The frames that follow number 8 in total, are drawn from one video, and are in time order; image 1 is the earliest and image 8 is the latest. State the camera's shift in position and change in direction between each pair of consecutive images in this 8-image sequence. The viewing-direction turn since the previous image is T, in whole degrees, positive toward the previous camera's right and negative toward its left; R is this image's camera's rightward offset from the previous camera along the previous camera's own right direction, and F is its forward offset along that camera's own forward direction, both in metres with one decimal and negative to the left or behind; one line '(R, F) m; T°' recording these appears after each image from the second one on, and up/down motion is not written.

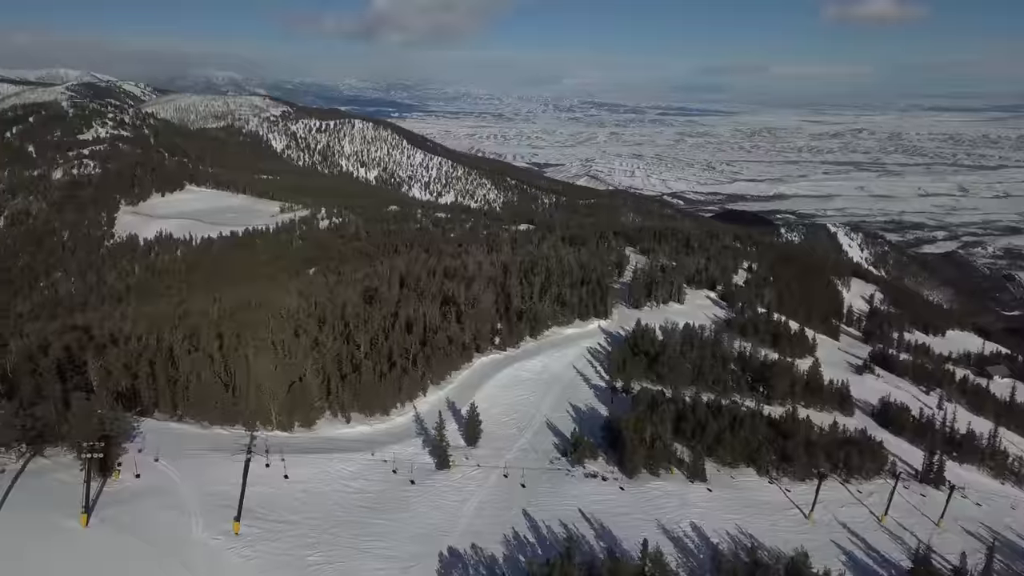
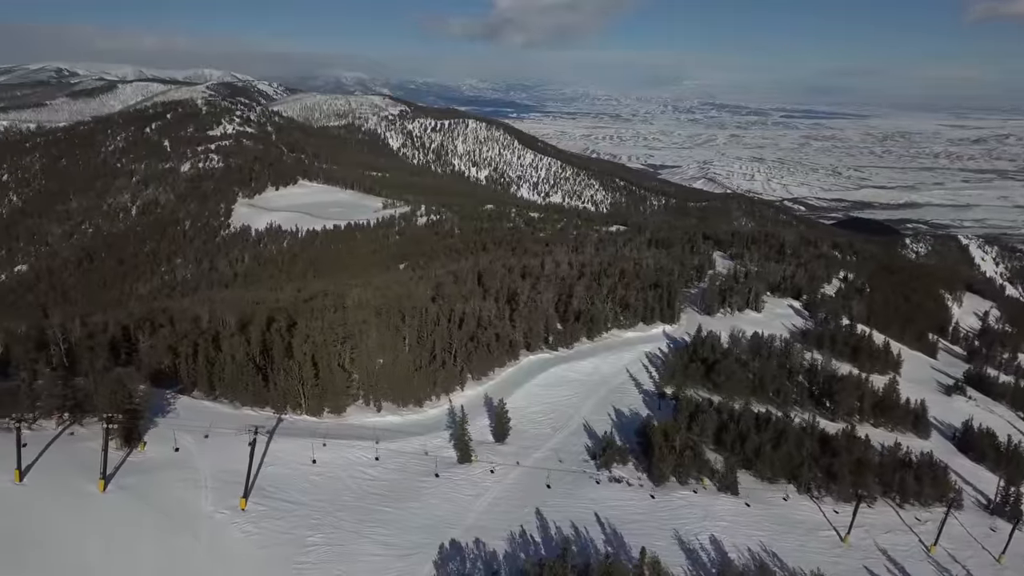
(+3.1, +0.2) m; -8°
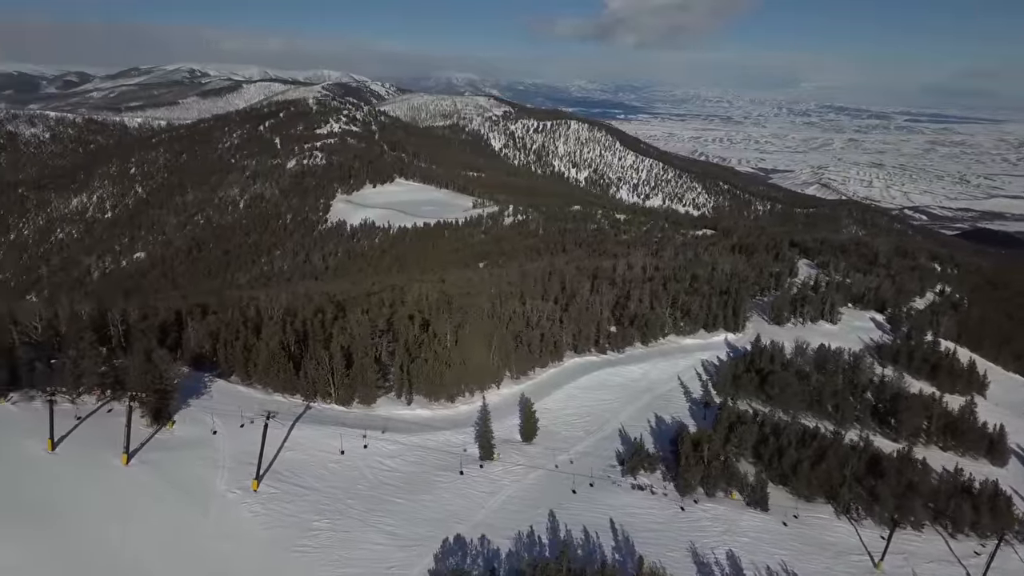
(+2.8, +0.2) m; -7°
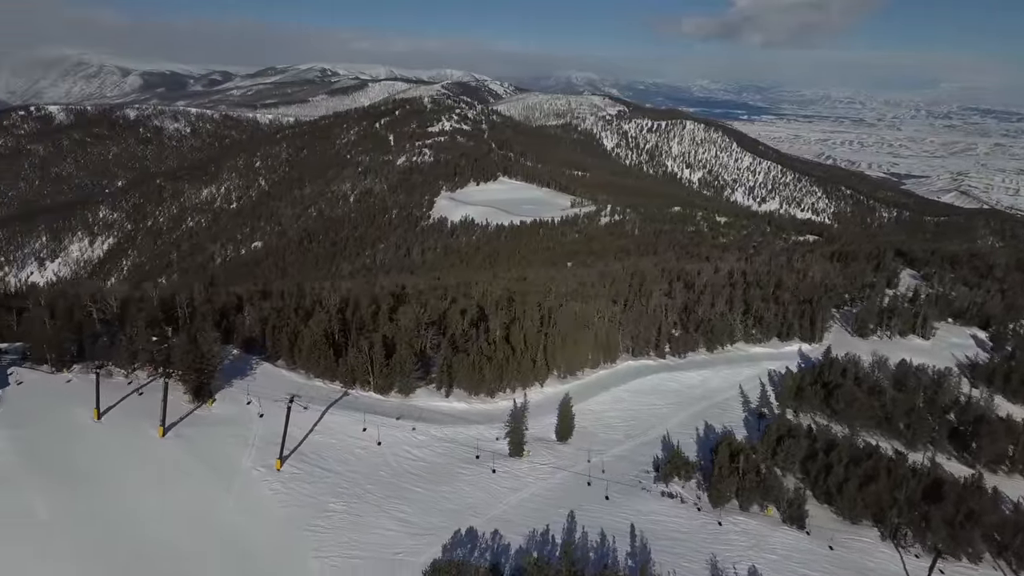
(+2.9, +0.1) m; -8°
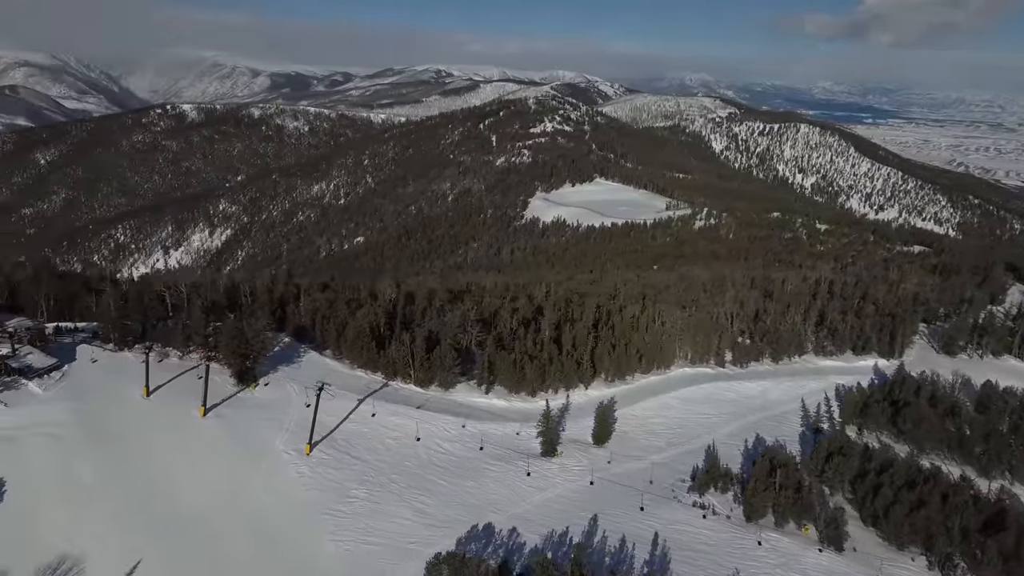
(+2.6, +0.1) m; -7°
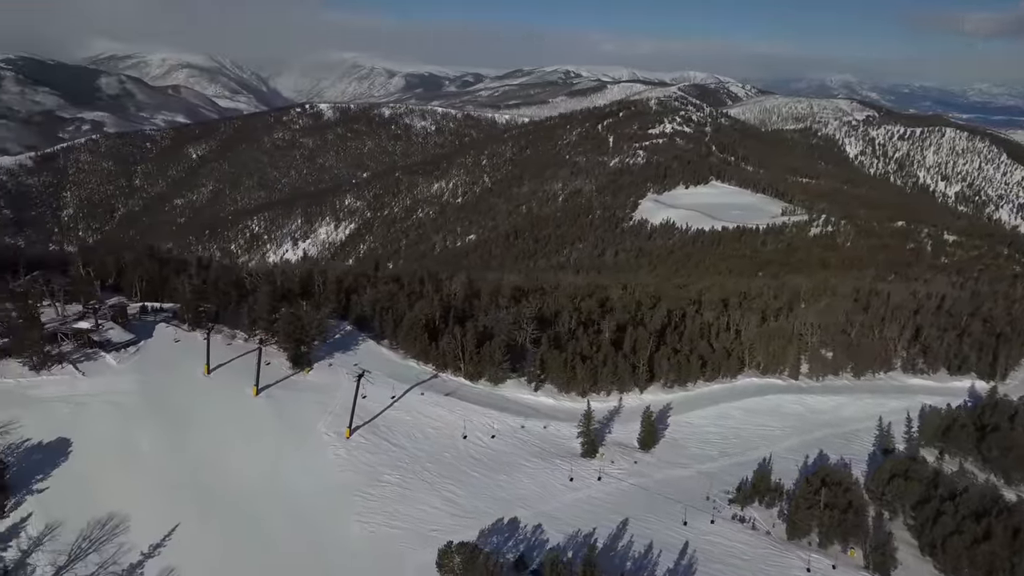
(+2.8, 0.0) m; -9°
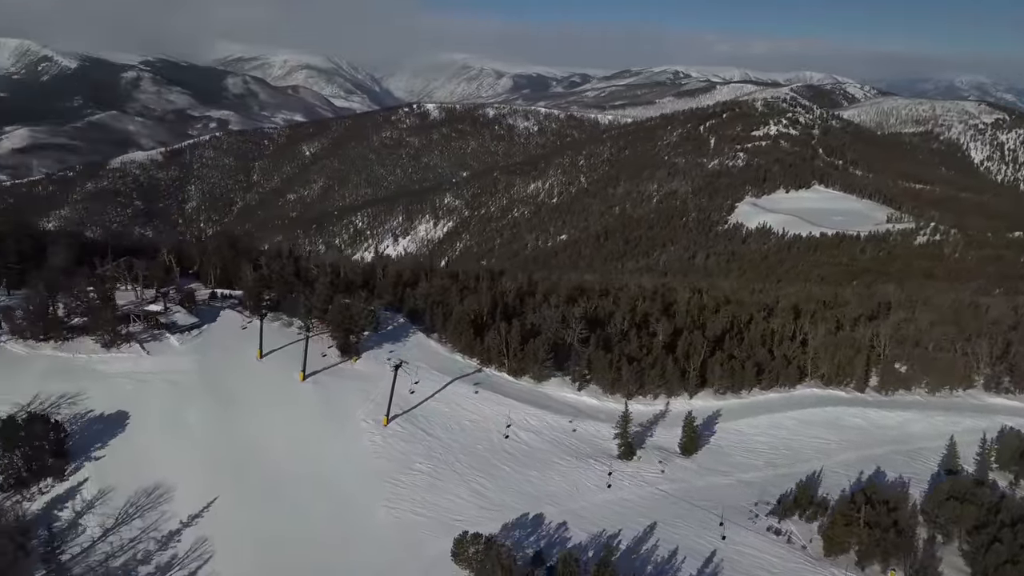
(+2.2, -0.1) m; -7°
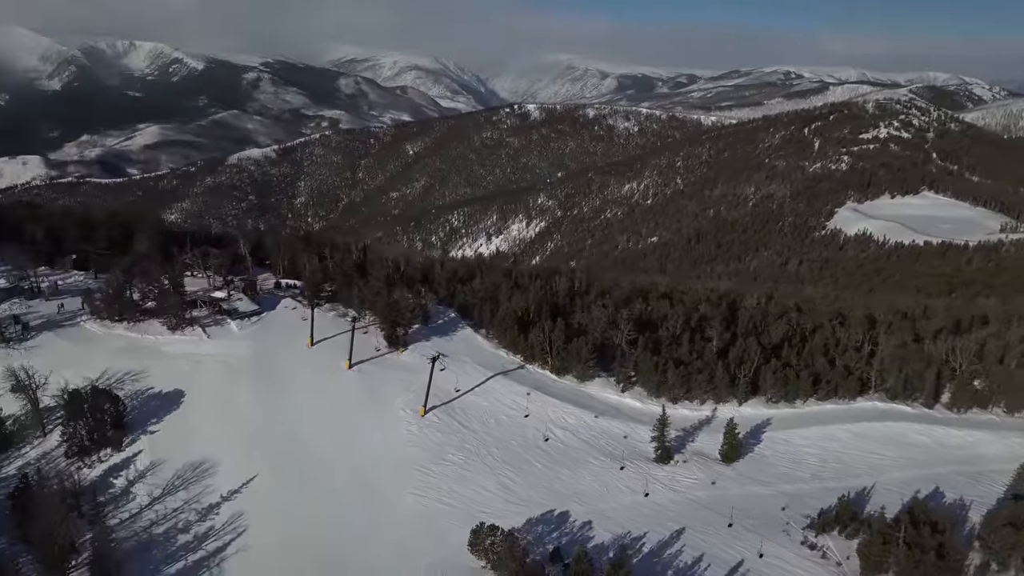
(+2.2, -0.2) m; -7°
